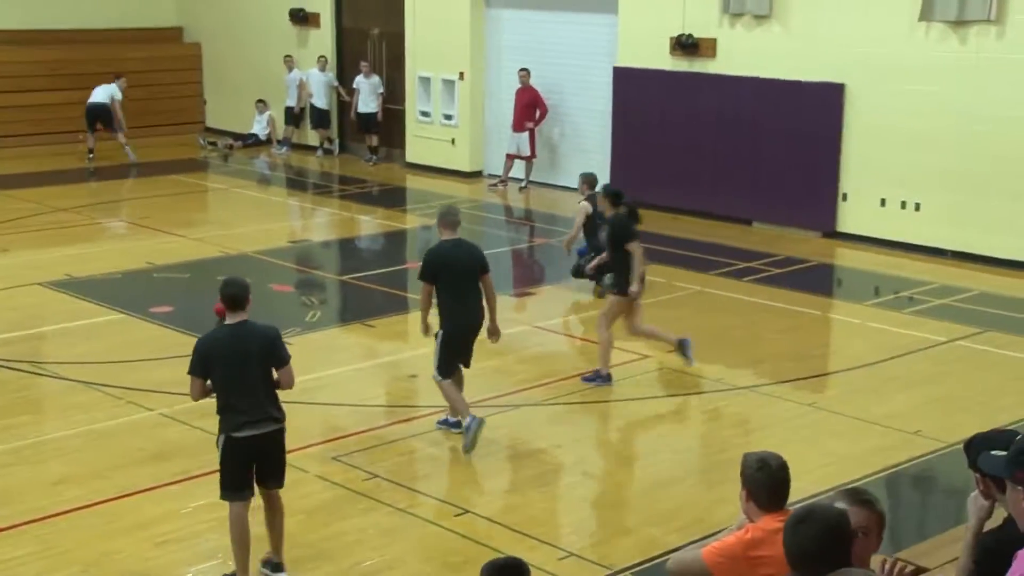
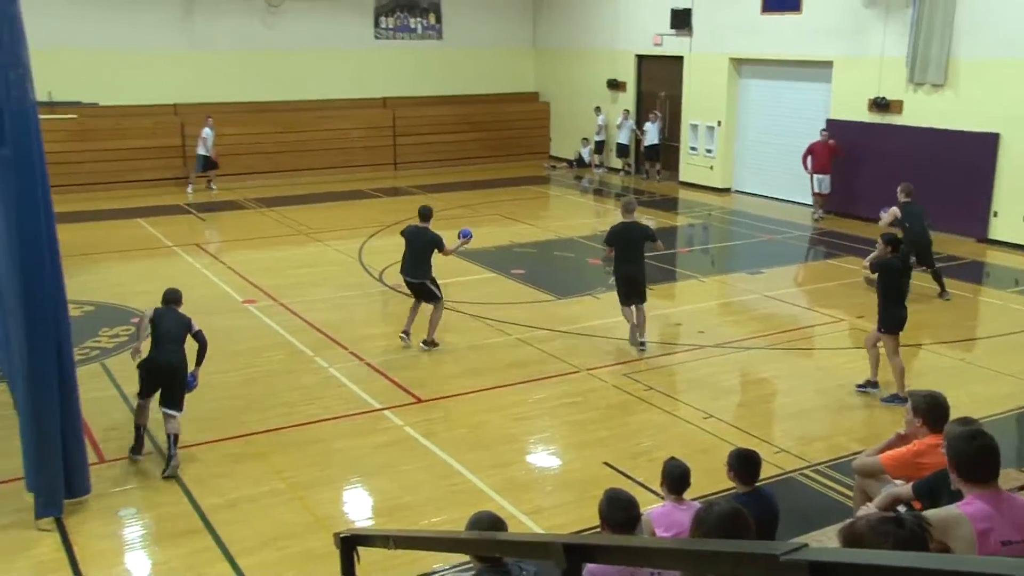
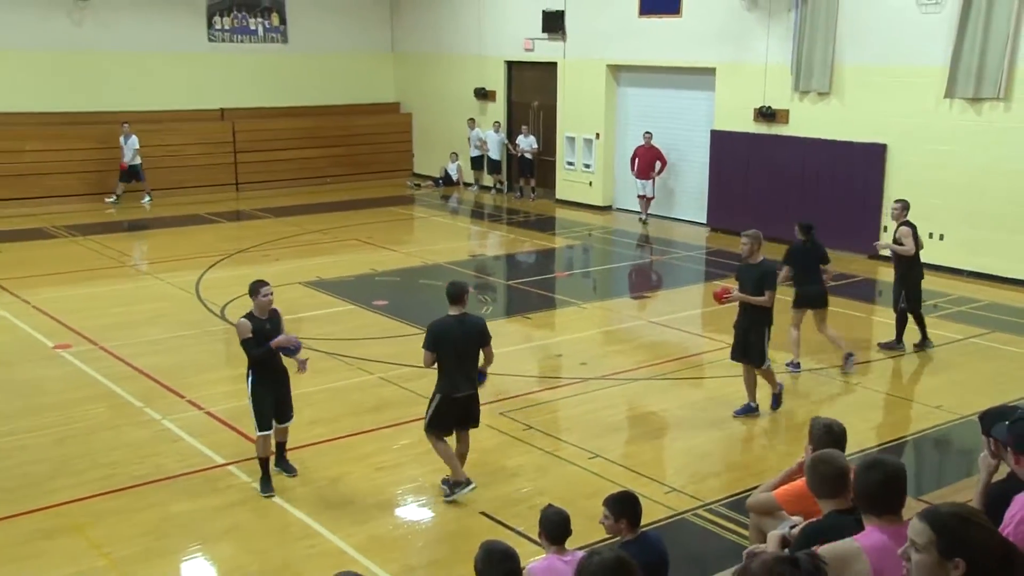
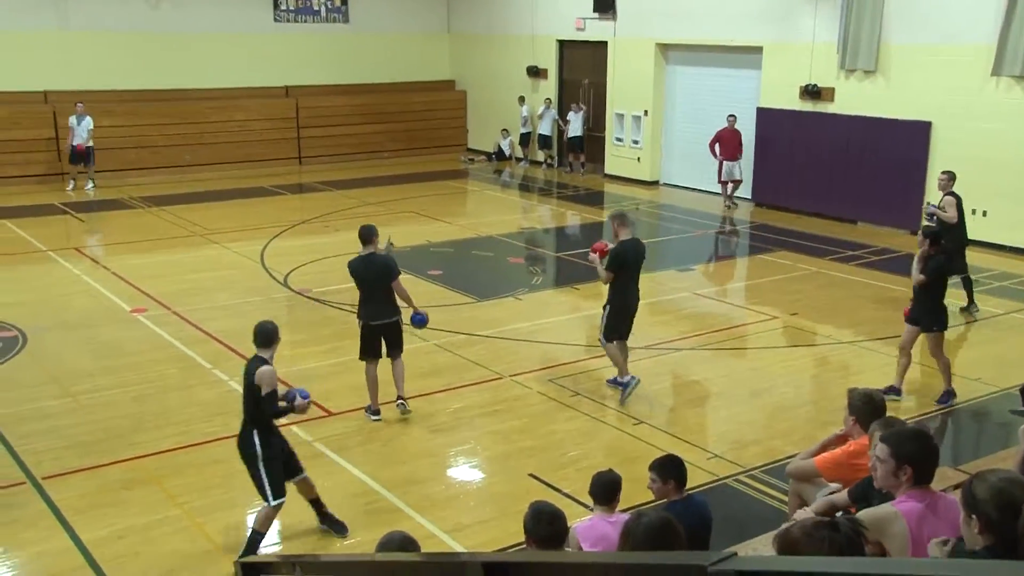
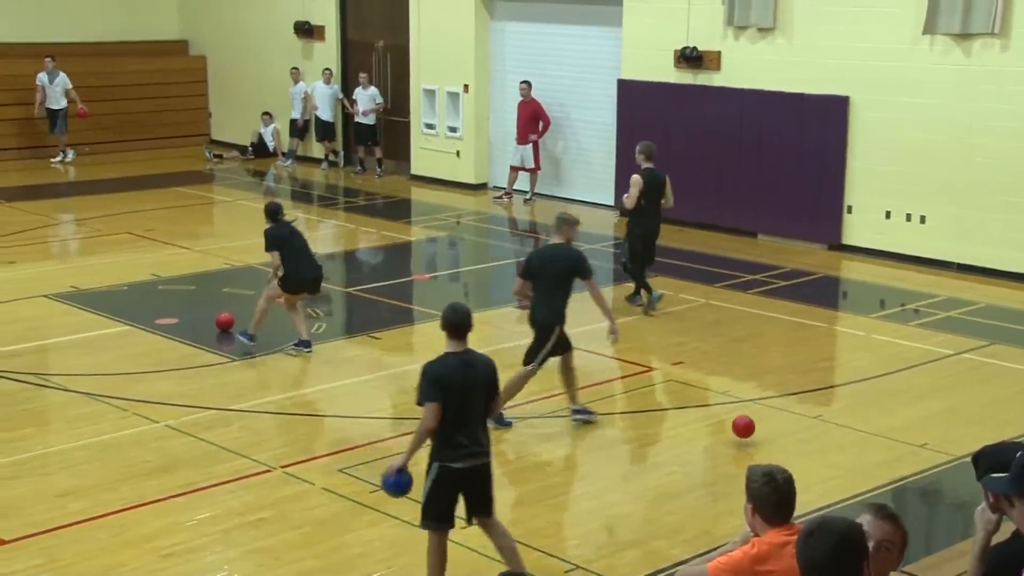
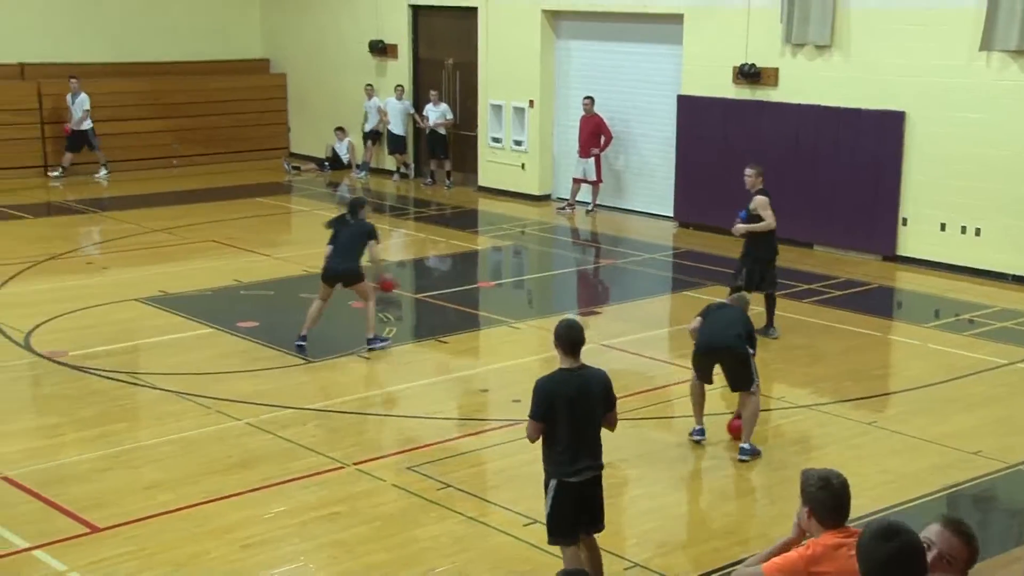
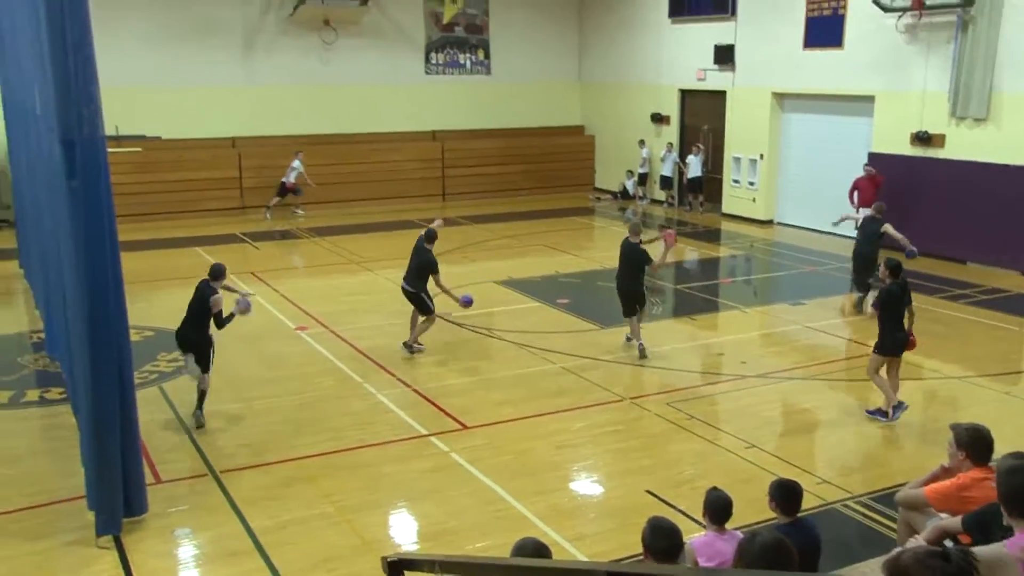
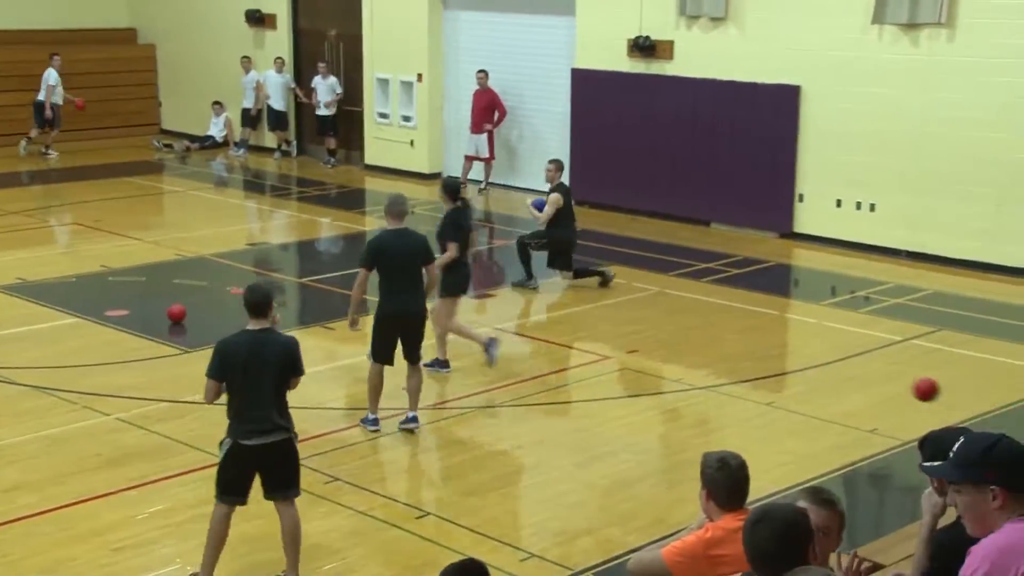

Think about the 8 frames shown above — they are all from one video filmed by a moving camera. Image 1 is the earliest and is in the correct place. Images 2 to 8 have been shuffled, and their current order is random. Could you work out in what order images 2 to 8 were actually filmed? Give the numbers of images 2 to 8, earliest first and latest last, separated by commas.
8, 5, 6, 3, 4, 2, 7
